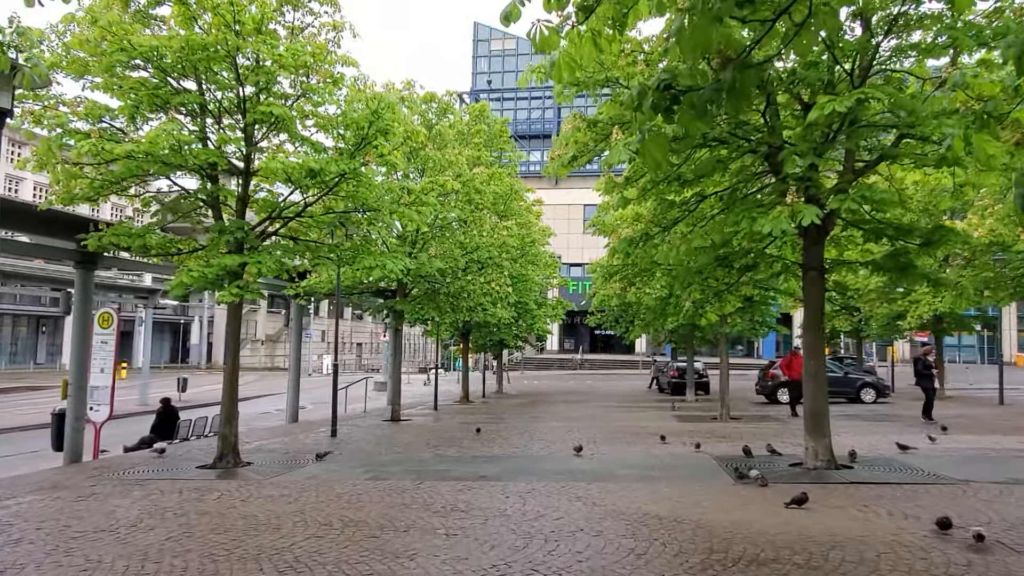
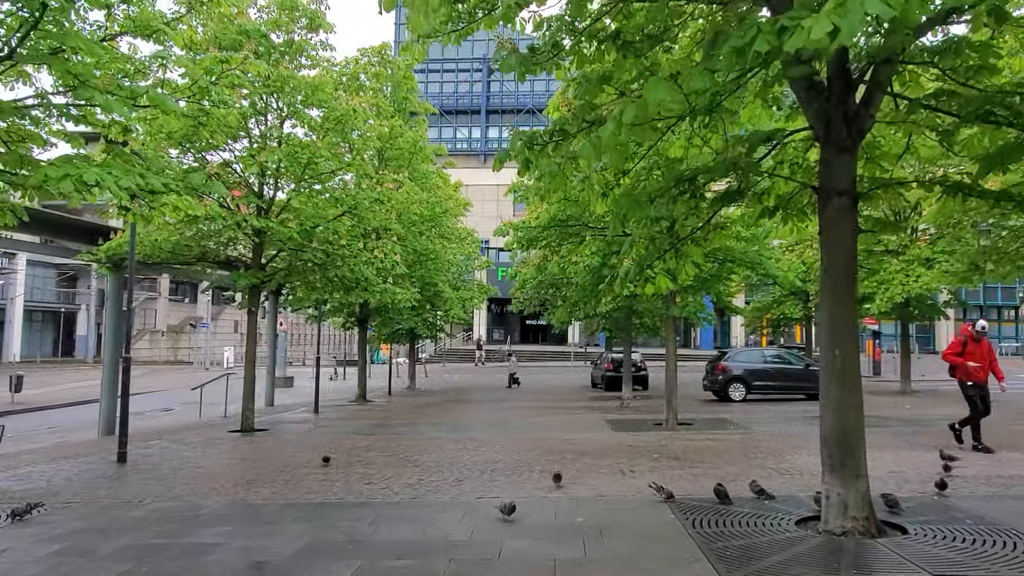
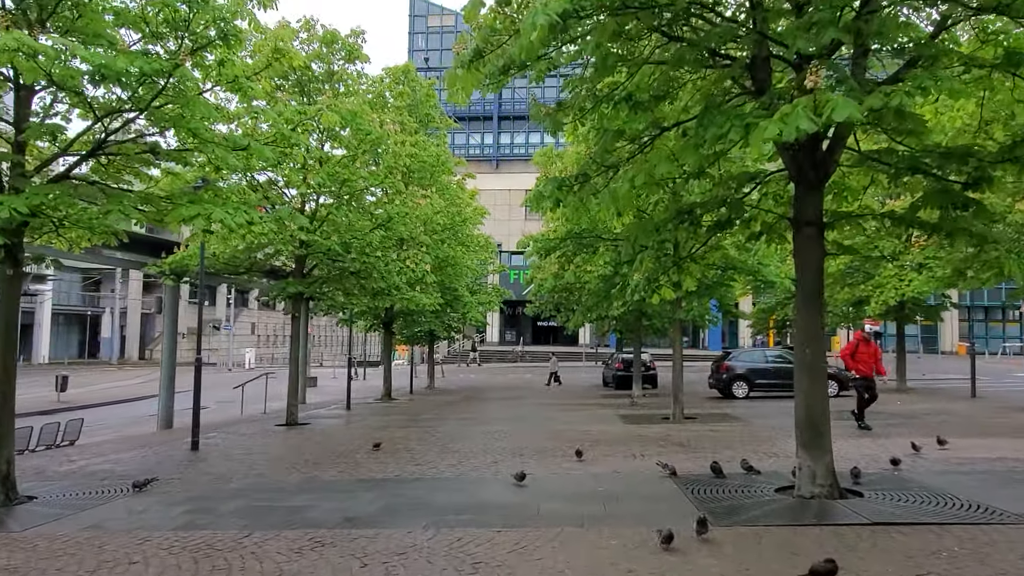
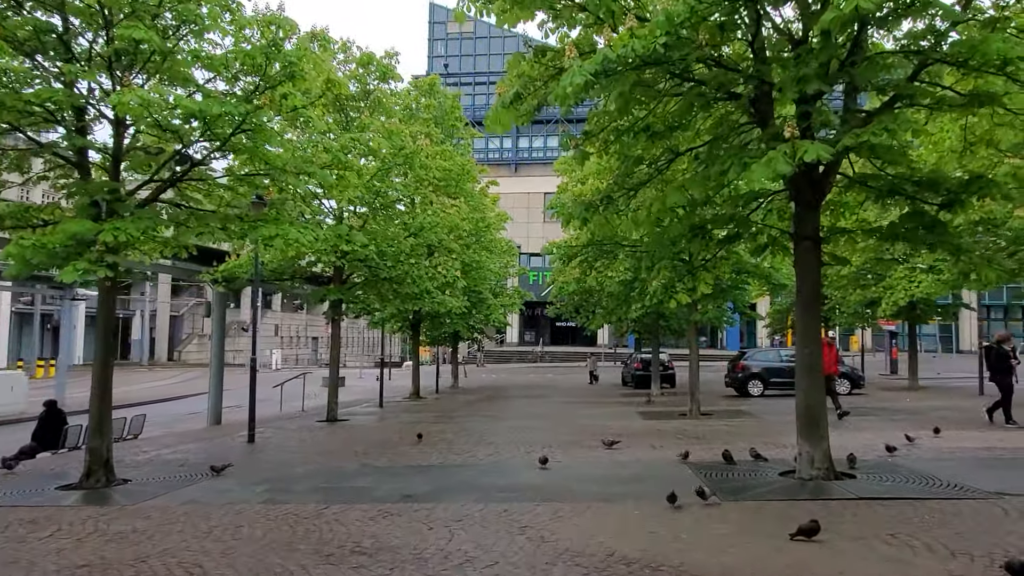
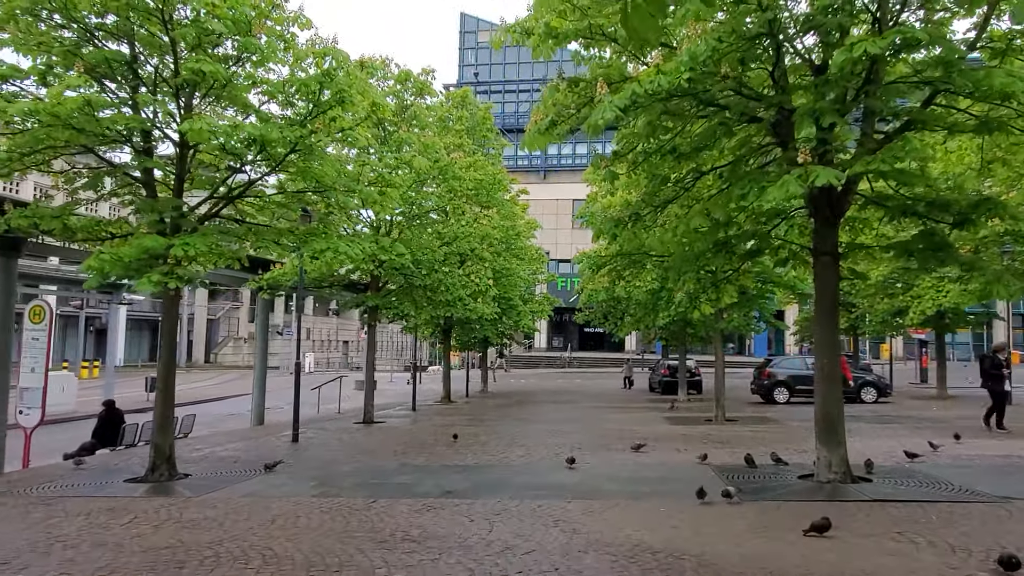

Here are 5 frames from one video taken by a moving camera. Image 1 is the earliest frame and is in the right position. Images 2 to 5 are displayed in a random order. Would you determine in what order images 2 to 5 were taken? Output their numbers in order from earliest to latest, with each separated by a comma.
5, 4, 3, 2
